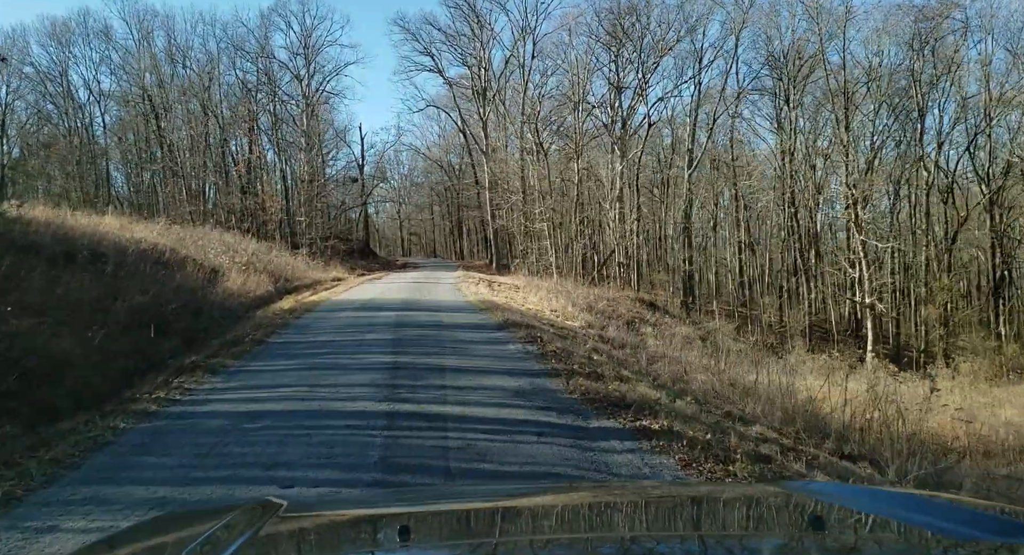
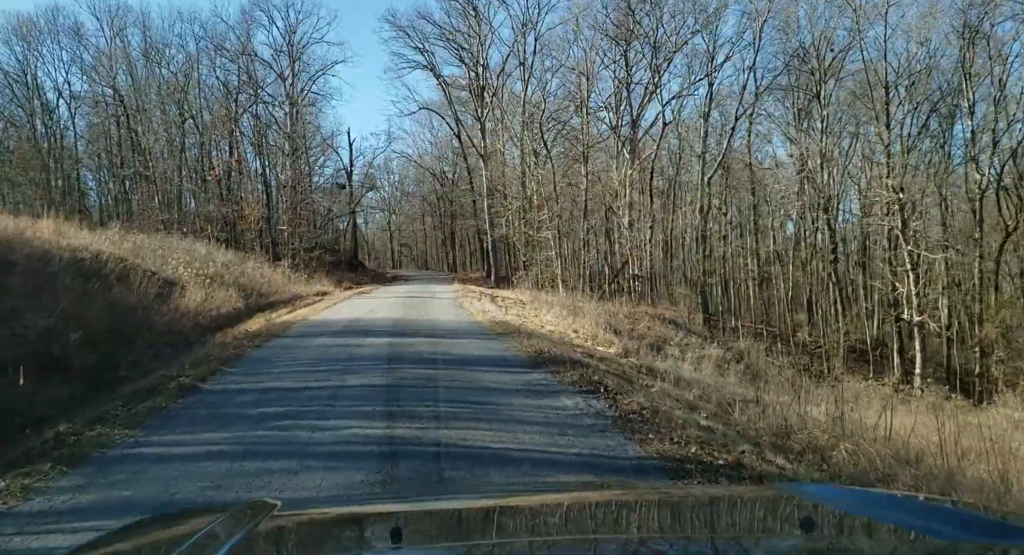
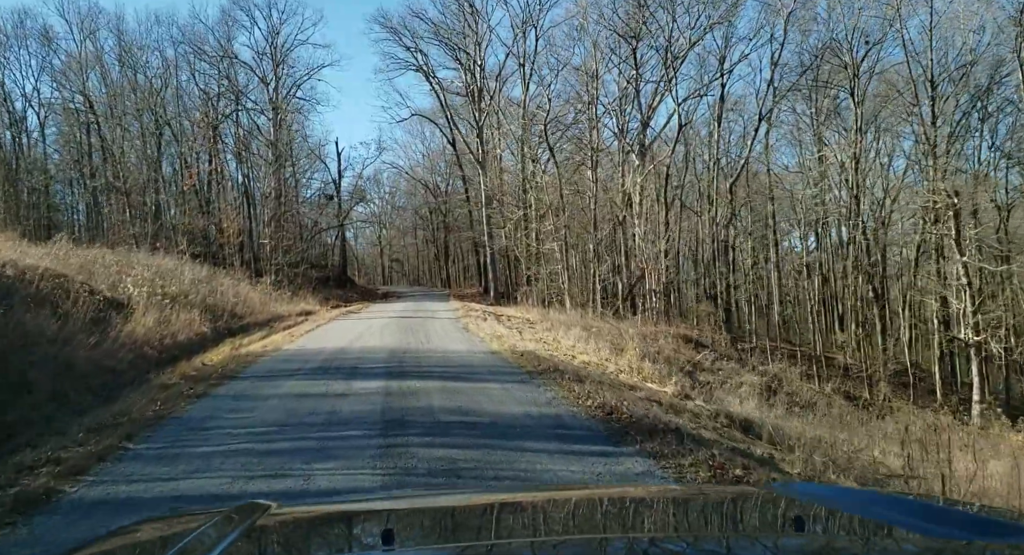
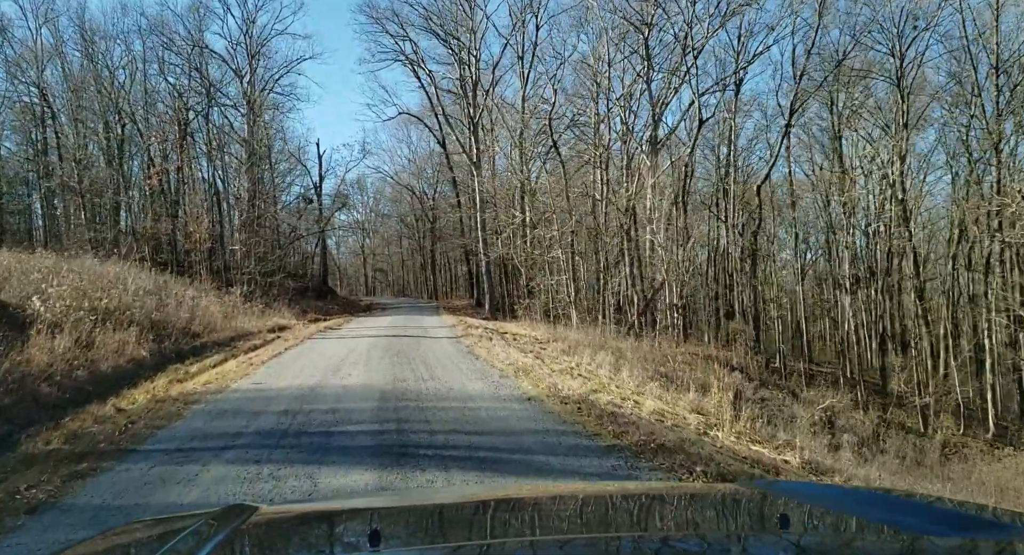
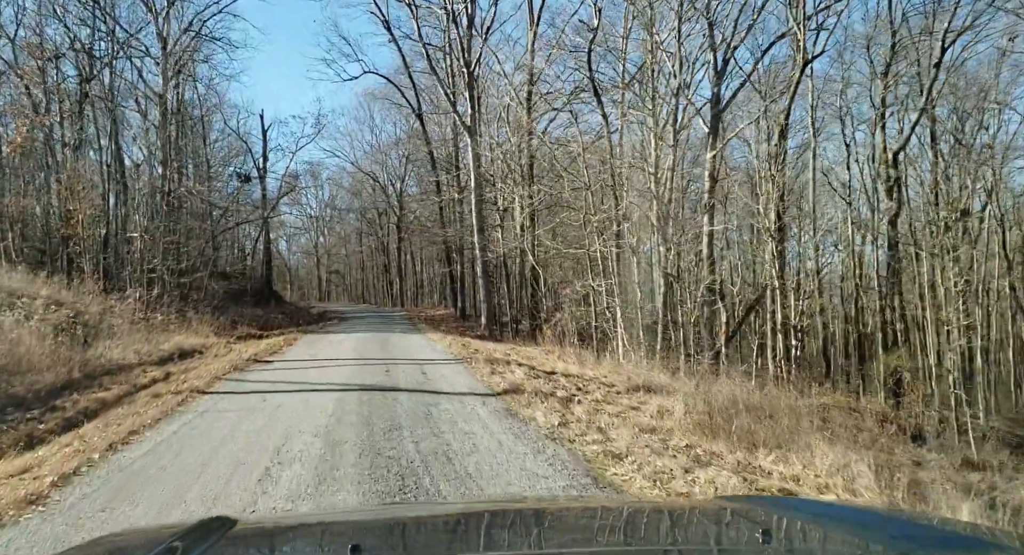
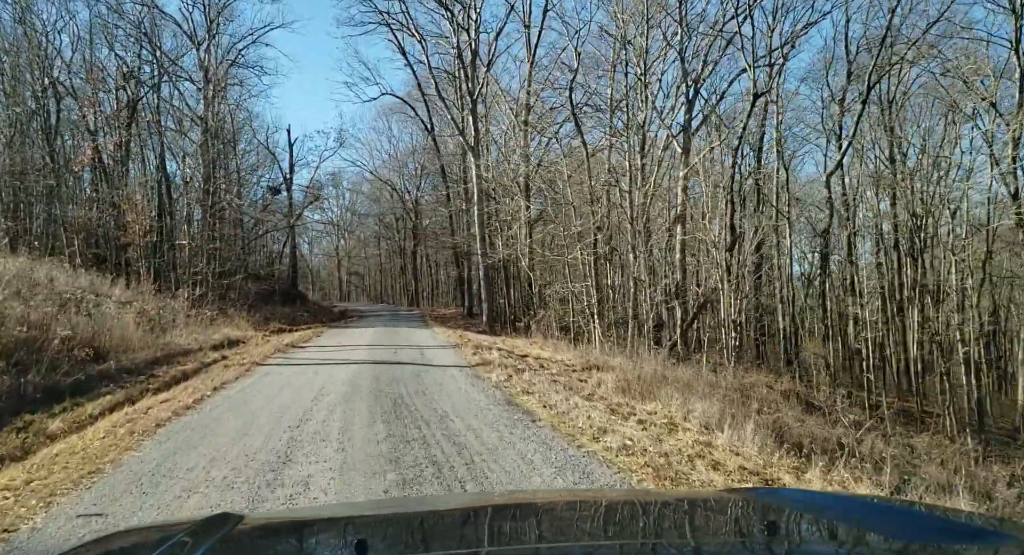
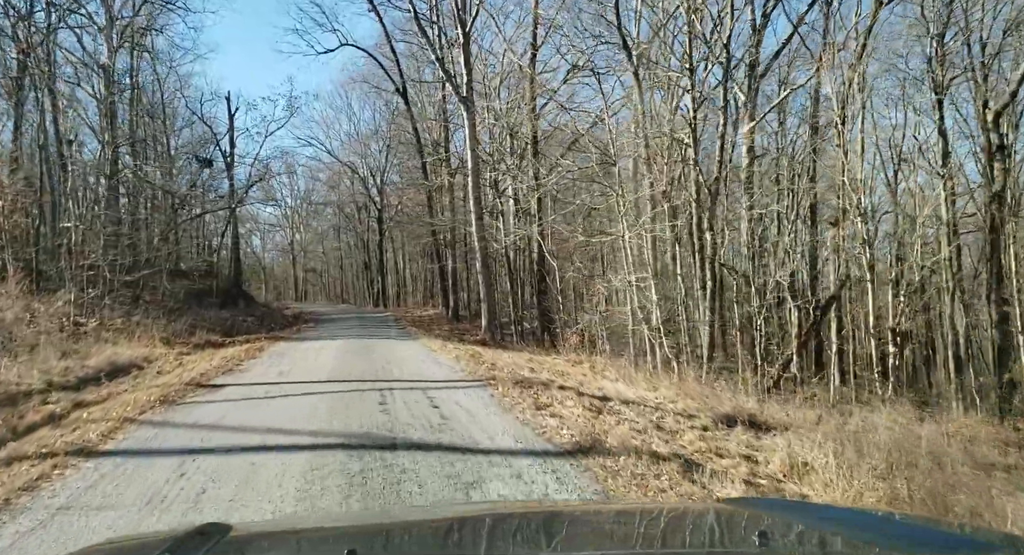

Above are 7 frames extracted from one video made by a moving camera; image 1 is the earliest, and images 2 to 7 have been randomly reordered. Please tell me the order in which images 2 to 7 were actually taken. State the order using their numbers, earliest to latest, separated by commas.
2, 3, 4, 6, 5, 7
